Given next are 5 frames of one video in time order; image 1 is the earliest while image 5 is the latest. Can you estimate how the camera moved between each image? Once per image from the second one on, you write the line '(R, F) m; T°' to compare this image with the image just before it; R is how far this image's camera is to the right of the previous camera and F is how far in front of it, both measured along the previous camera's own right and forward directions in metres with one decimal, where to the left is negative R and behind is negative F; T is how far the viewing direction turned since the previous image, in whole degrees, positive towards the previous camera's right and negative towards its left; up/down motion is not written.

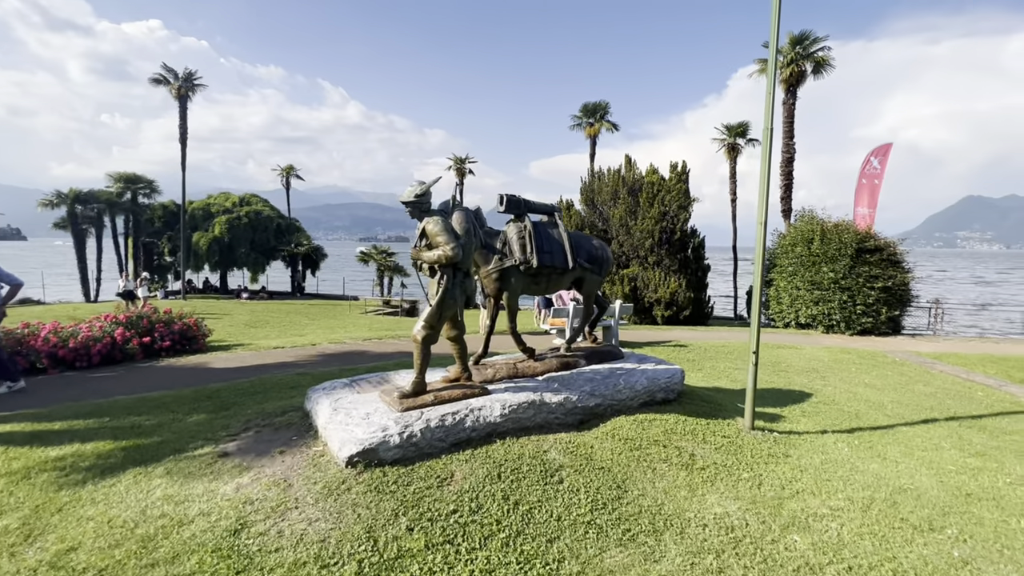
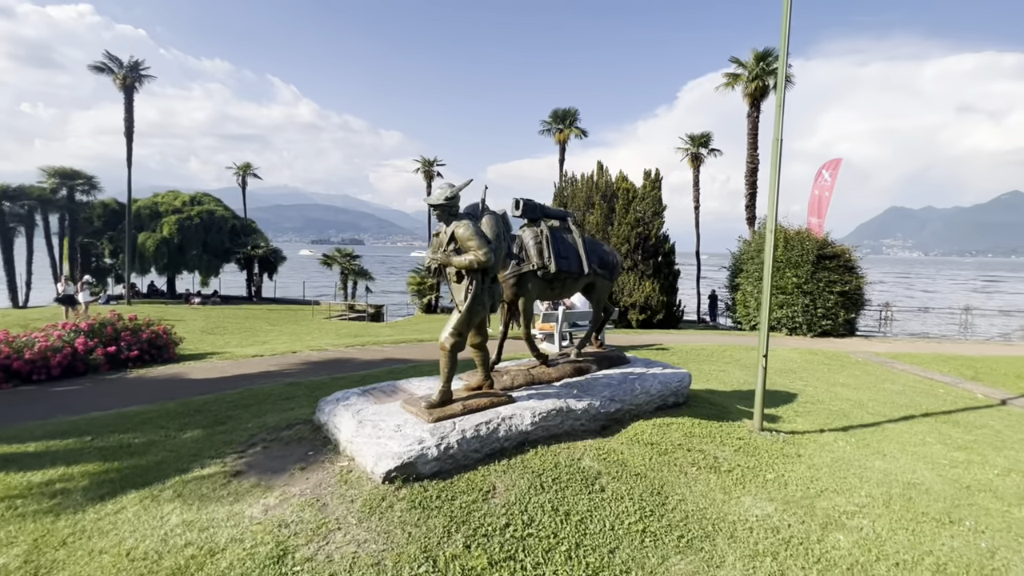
(-0.7, +0.1) m; +5°
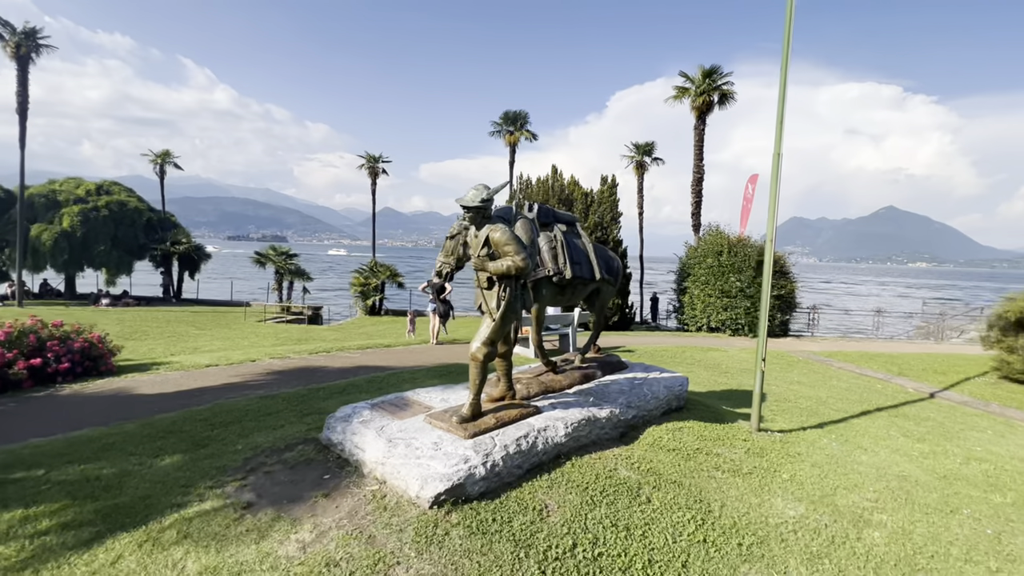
(-1.0, +0.3) m; +8°
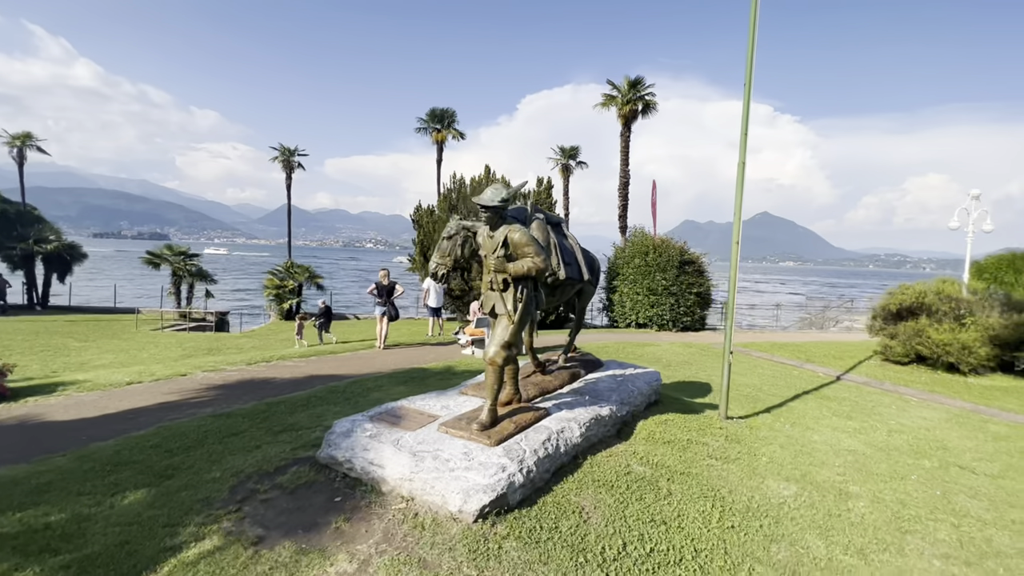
(-1.0, +0.2) m; +10°
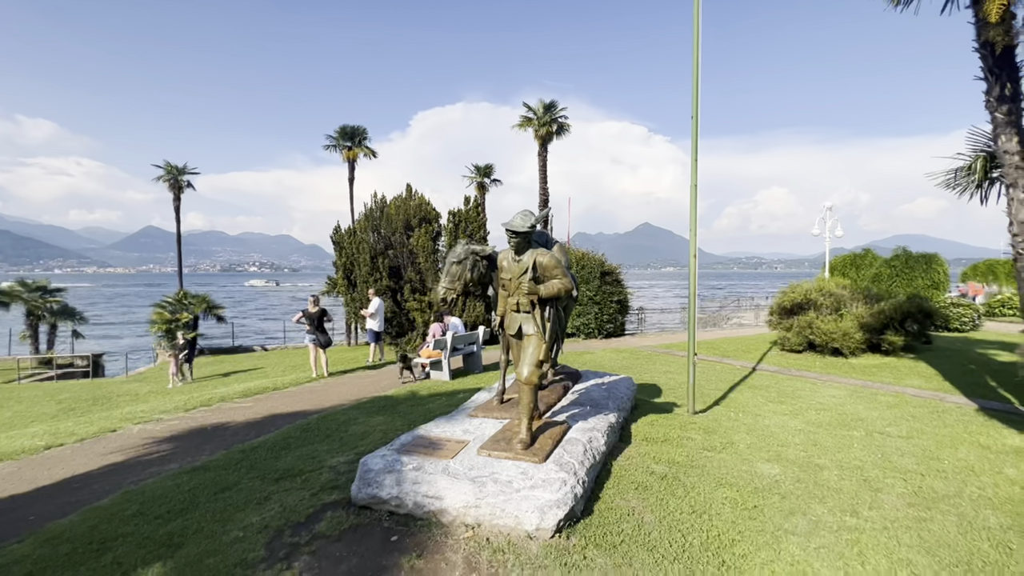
(-1.2, -0.1) m; +12°
